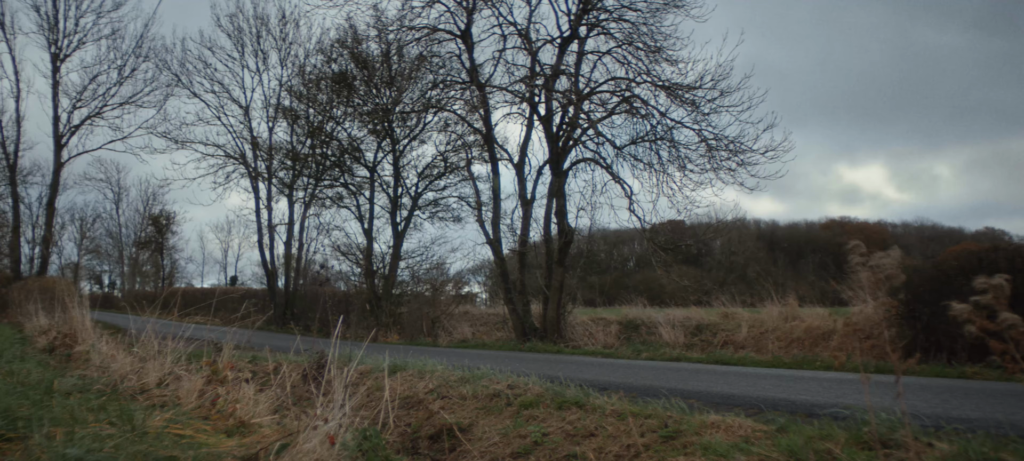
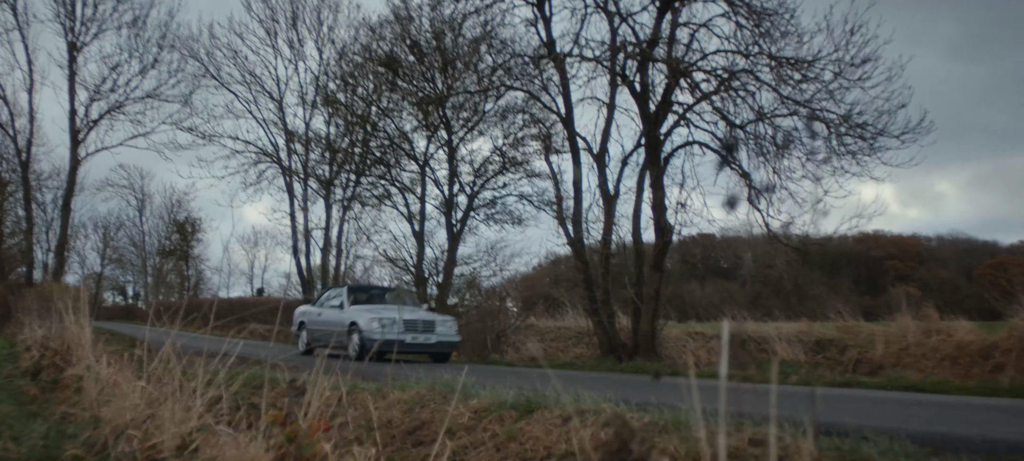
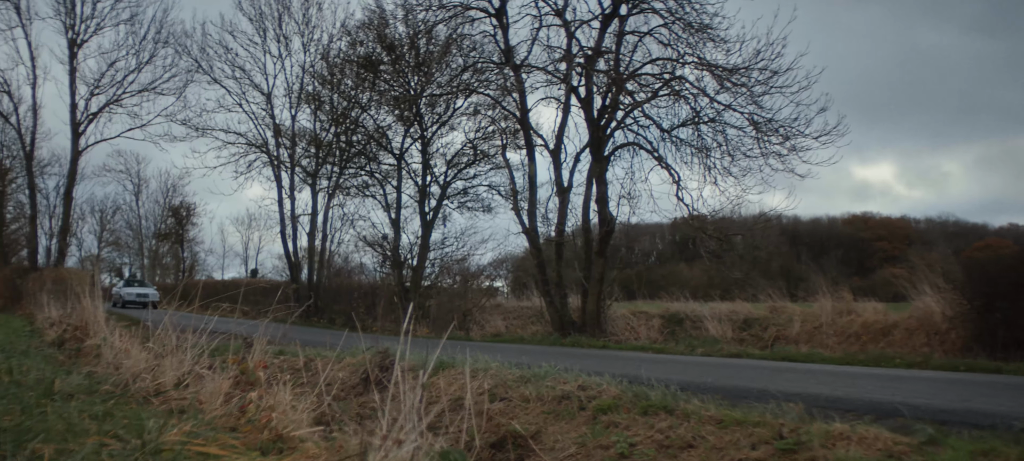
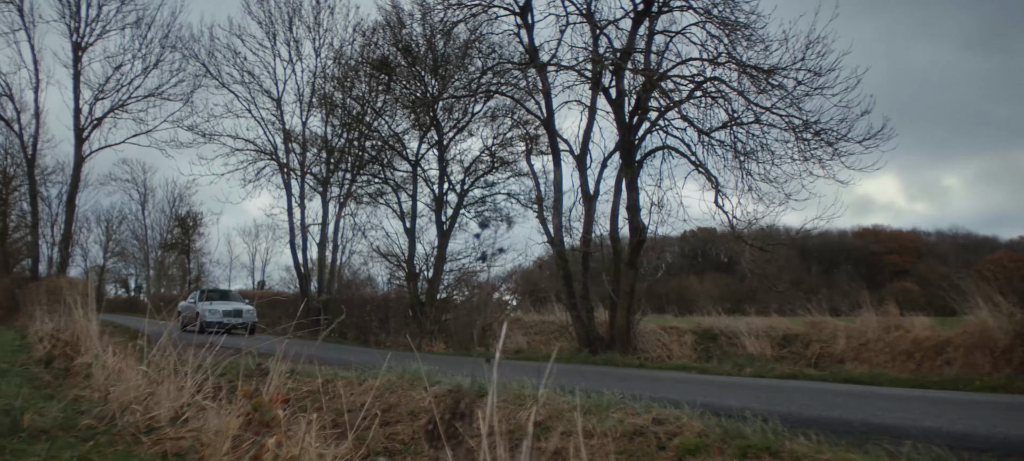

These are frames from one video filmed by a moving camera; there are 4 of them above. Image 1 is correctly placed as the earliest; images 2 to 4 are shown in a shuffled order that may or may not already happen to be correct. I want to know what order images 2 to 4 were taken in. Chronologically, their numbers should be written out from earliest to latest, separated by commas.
3, 4, 2
